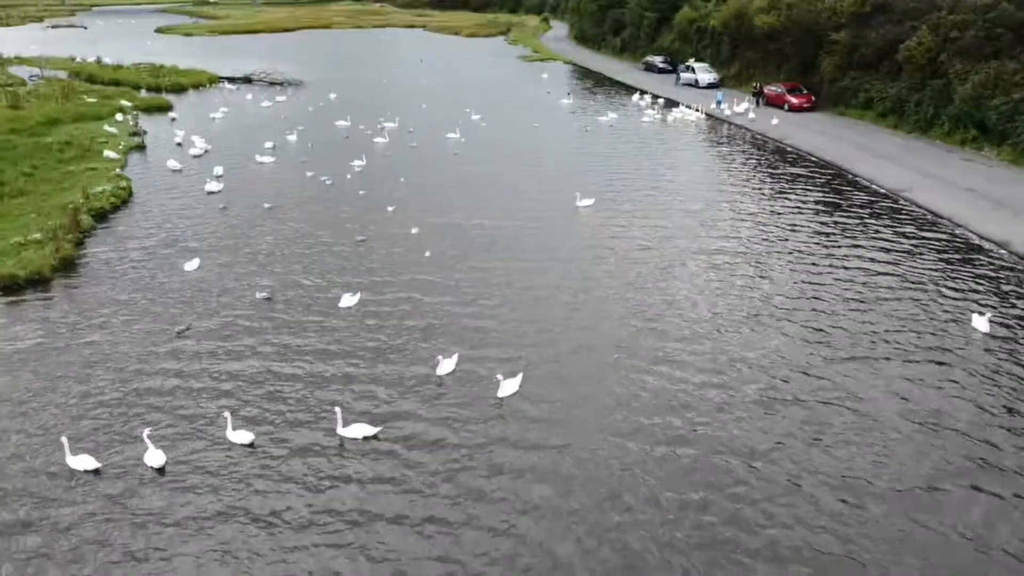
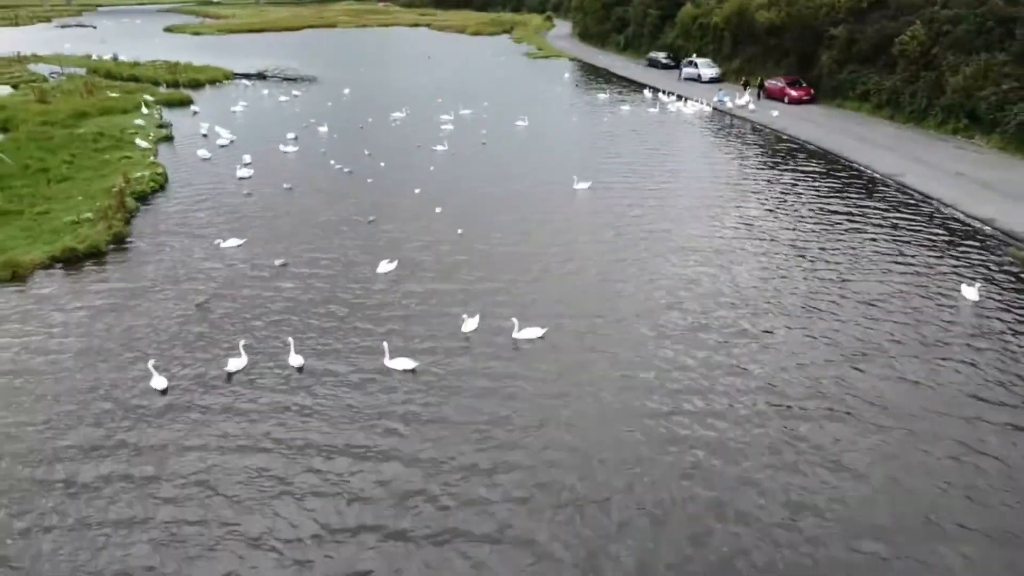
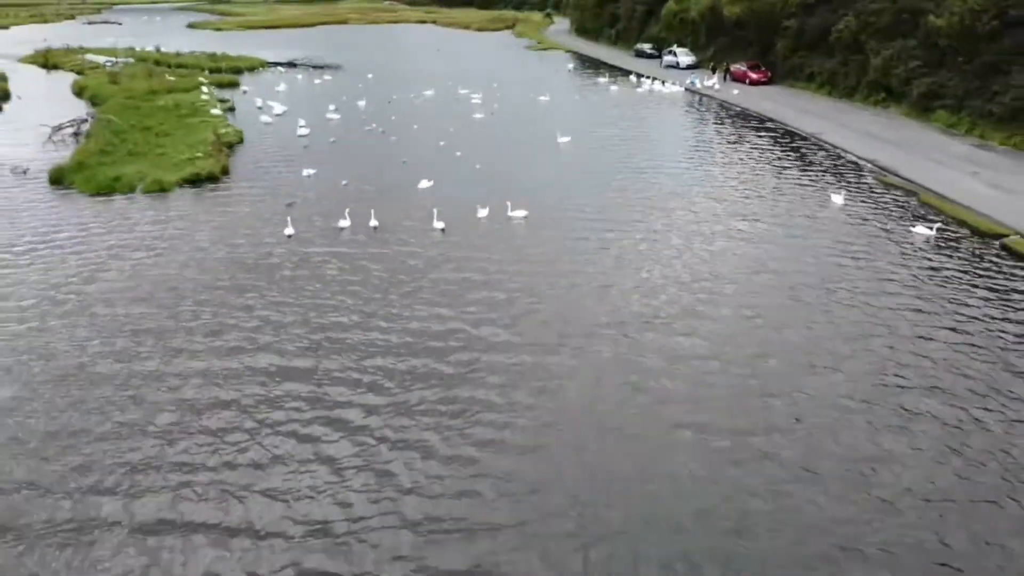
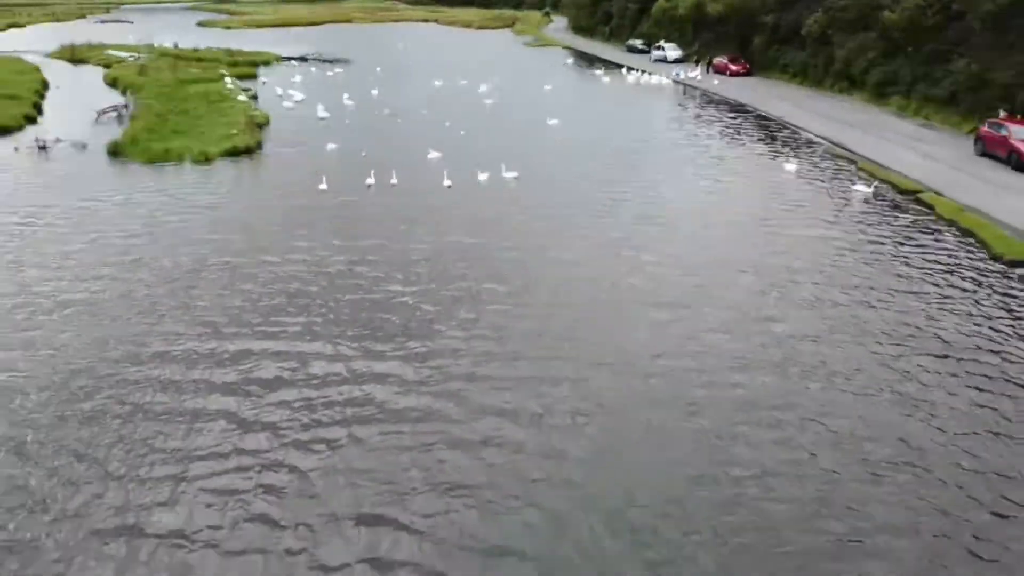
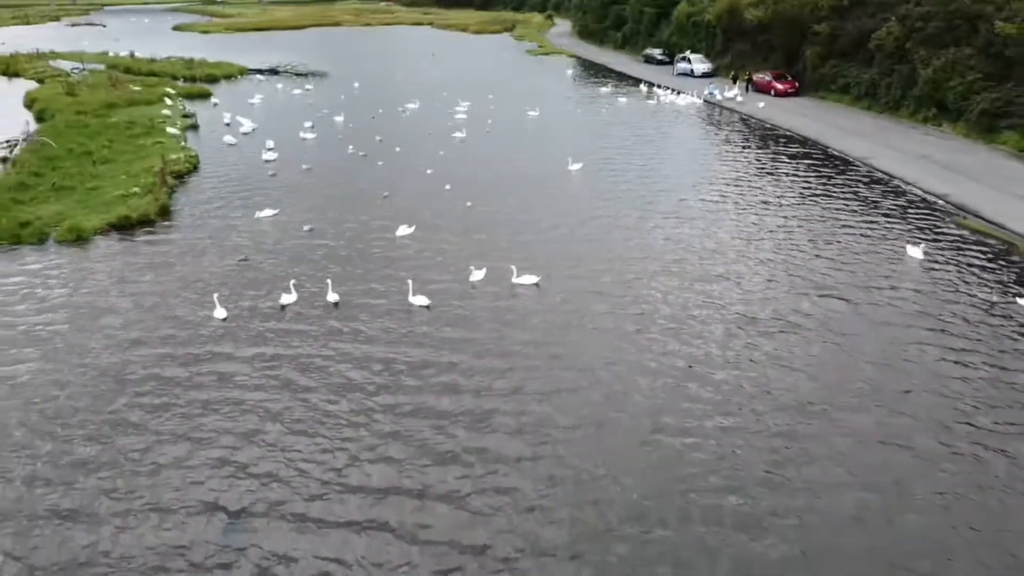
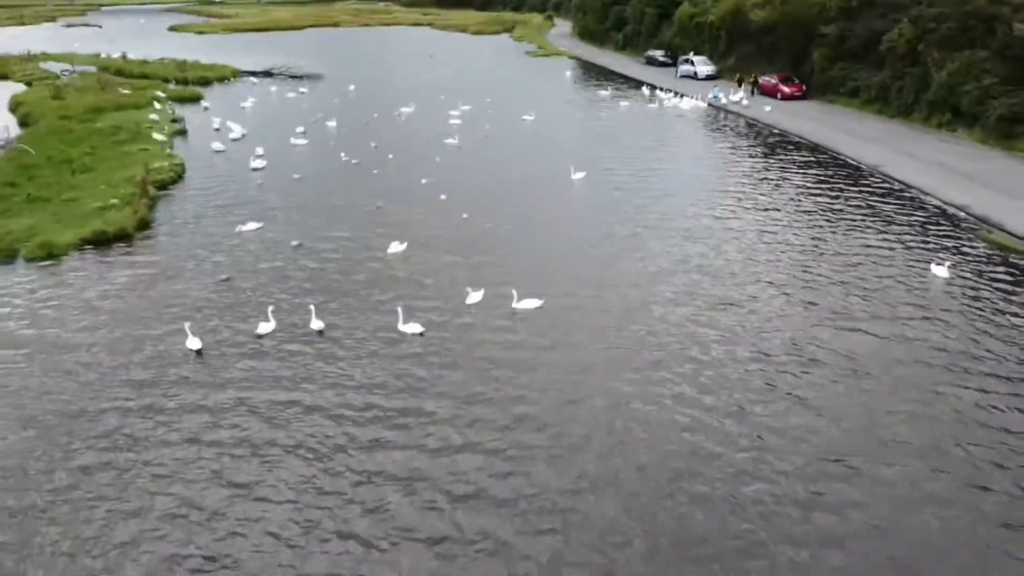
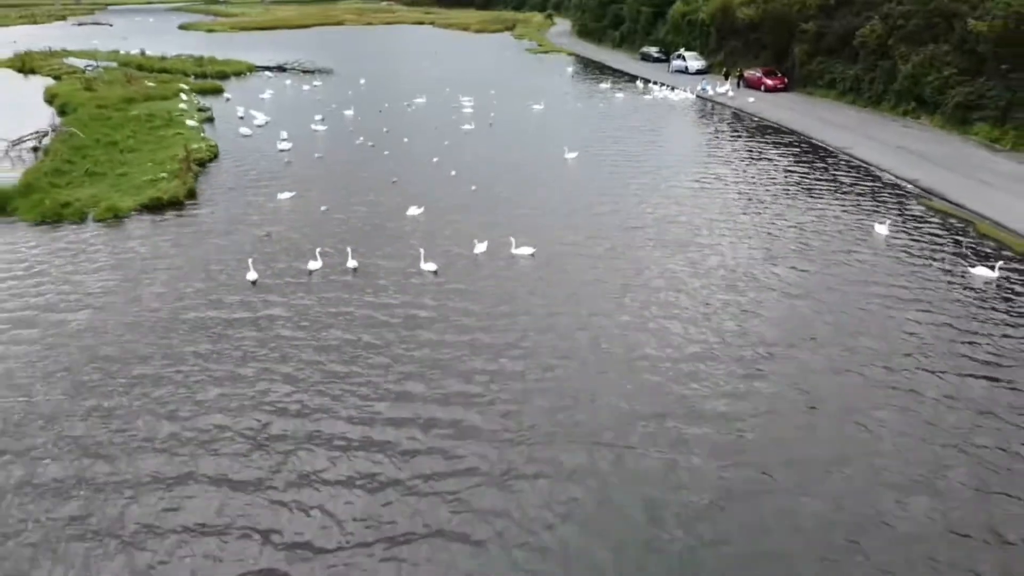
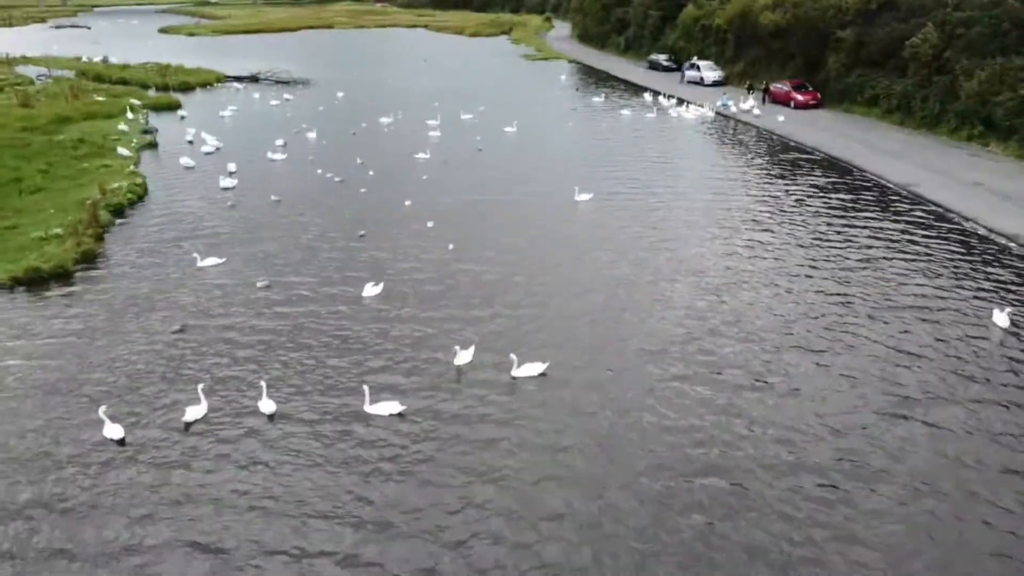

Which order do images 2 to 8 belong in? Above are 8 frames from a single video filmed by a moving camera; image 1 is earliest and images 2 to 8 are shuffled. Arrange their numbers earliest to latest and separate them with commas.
8, 2, 6, 5, 7, 3, 4
